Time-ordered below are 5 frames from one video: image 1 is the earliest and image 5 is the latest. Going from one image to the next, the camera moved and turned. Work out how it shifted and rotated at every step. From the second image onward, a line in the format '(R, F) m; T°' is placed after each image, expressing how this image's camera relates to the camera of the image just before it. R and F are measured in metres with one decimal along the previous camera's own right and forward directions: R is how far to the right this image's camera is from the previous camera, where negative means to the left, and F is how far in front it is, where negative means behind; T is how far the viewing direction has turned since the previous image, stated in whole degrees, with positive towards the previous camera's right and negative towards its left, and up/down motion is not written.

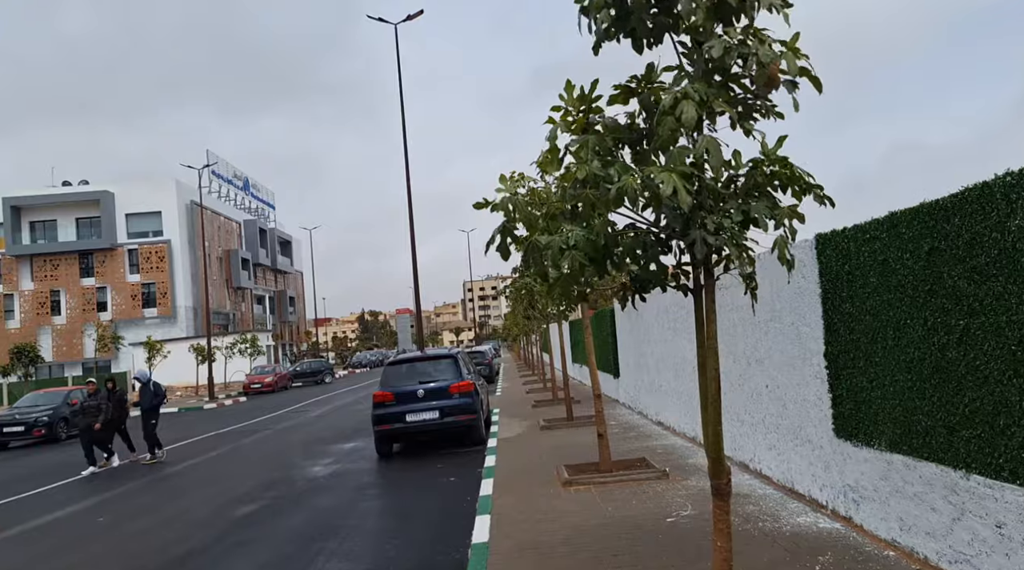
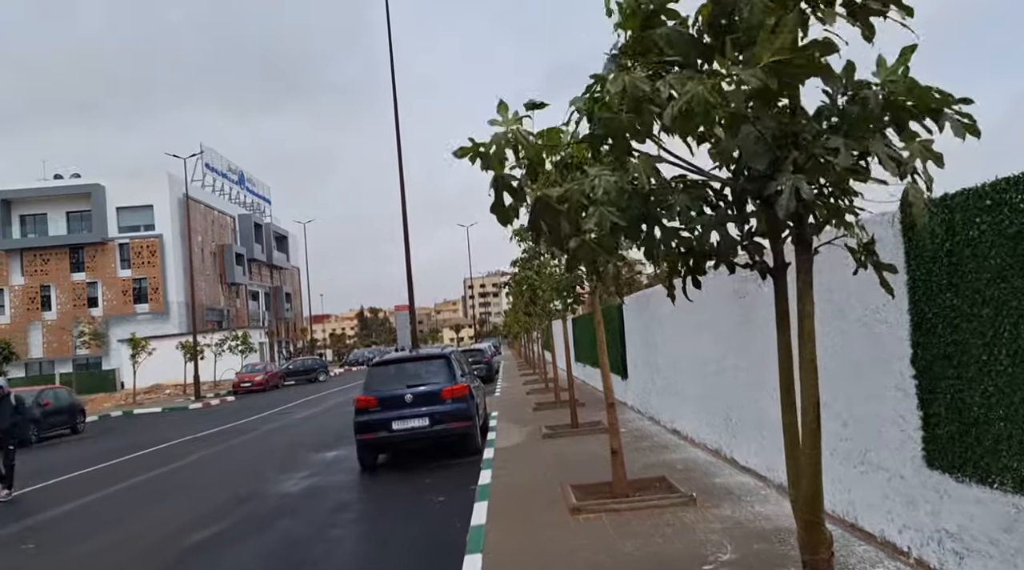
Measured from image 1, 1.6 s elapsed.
(0.0, +1.2) m; 0°
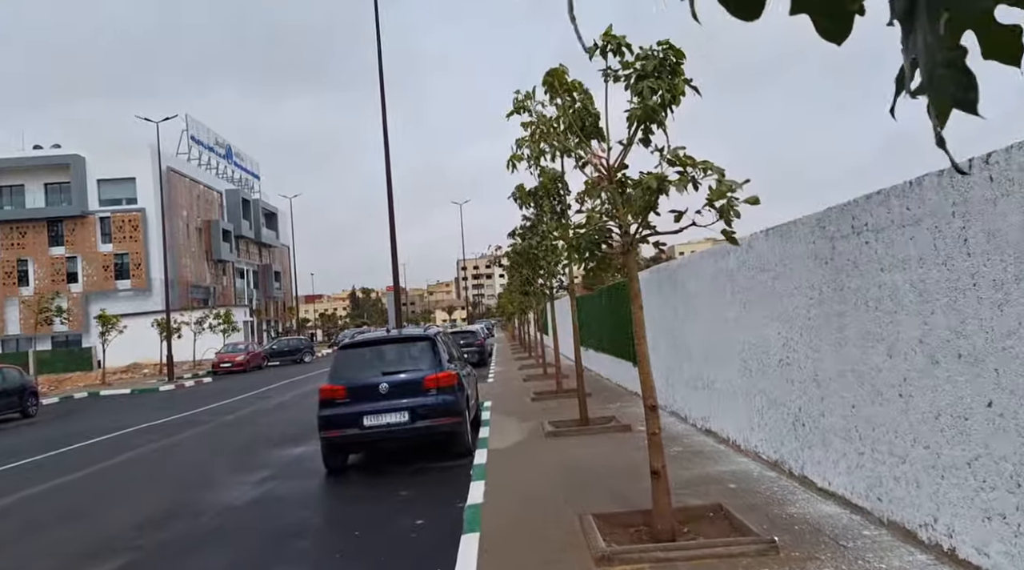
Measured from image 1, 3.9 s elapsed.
(-0.1, +2.0) m; 0°
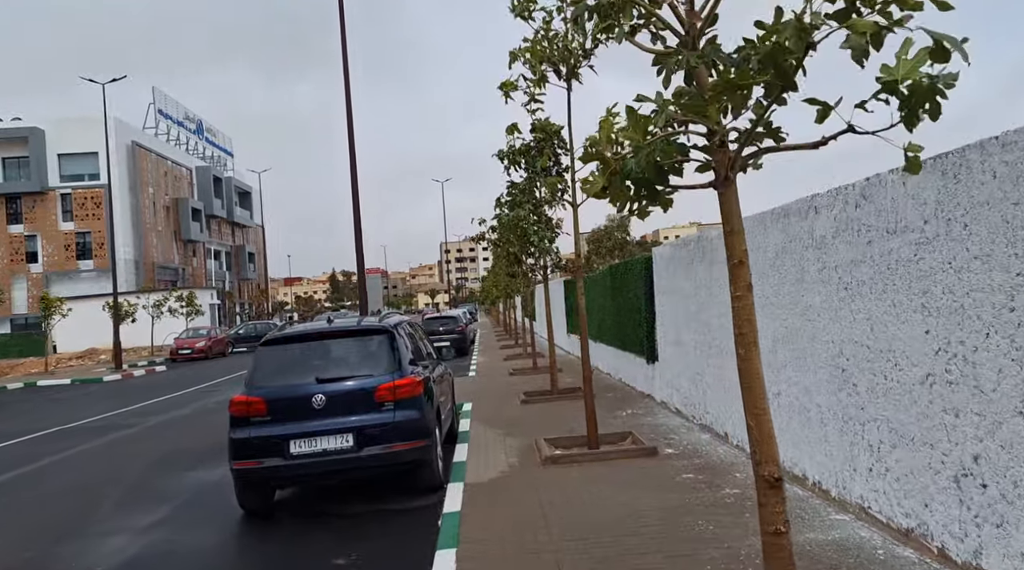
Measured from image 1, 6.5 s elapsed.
(0.0, +2.4) m; +1°
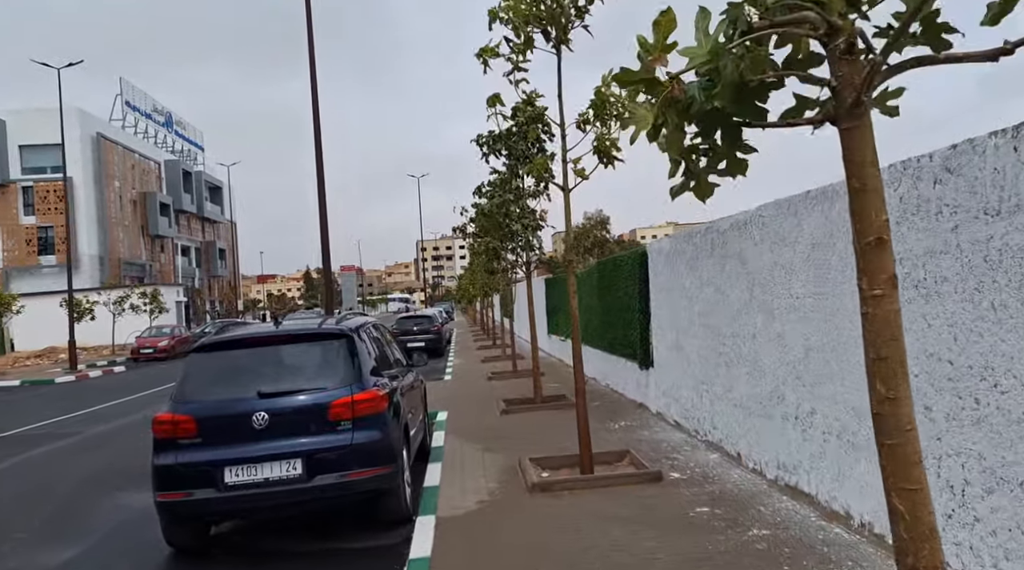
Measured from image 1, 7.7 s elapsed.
(0.0, +1.0) m; +2°
